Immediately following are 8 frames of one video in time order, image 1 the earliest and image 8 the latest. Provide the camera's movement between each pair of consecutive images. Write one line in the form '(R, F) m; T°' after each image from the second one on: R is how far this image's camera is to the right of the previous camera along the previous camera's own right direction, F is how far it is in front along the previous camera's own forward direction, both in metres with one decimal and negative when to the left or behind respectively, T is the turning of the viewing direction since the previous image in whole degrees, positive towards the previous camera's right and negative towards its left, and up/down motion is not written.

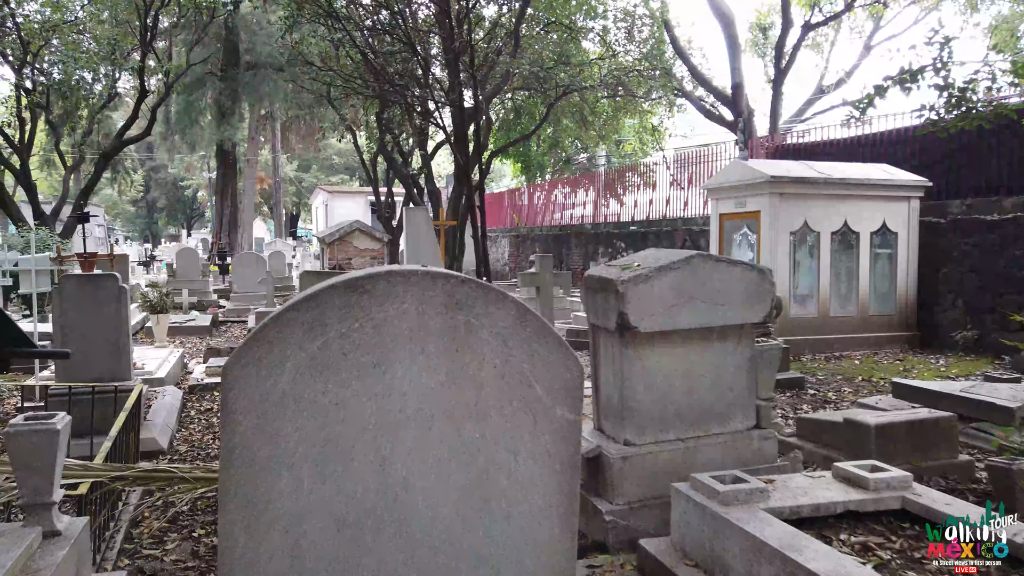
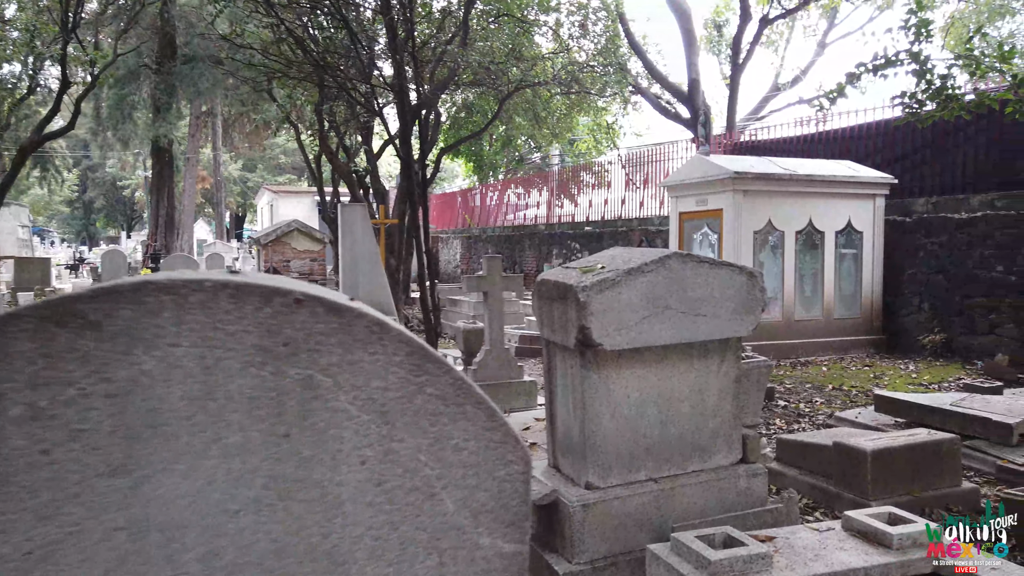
(+0.1, +0.7) m; +3°
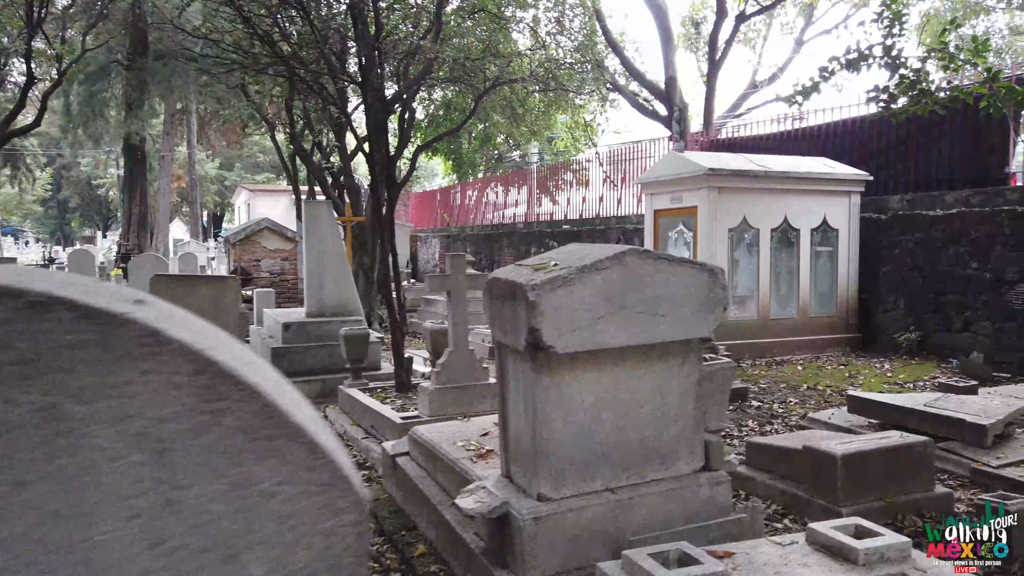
(+0.1, +0.2) m; +1°
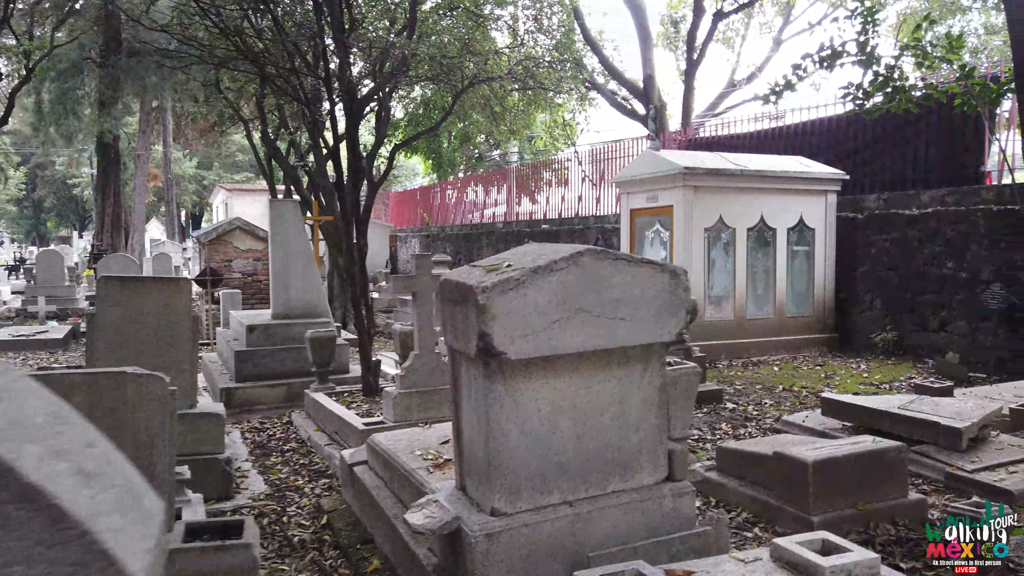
(+0.1, +0.2) m; +1°
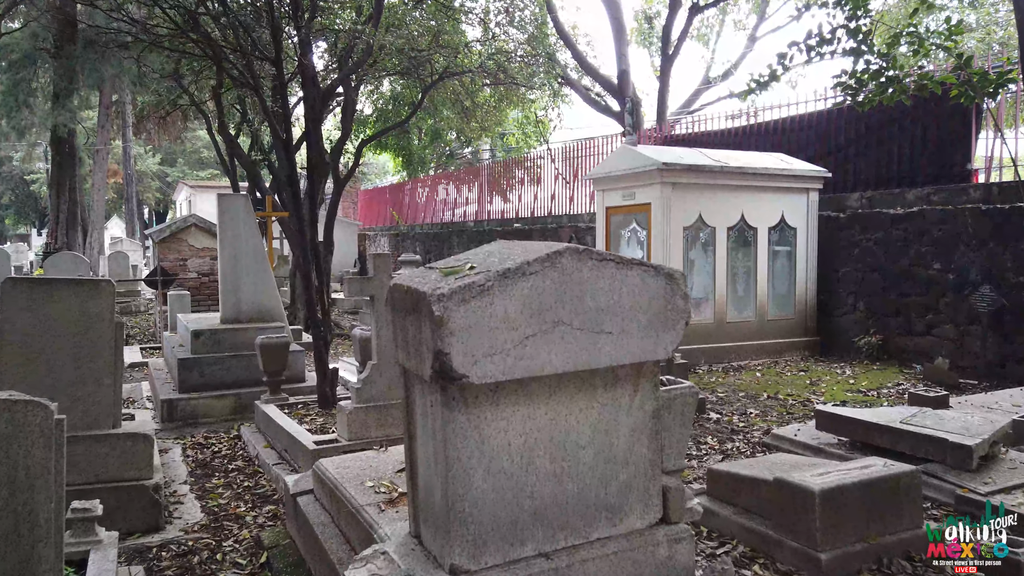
(0.0, +0.5) m; +2°
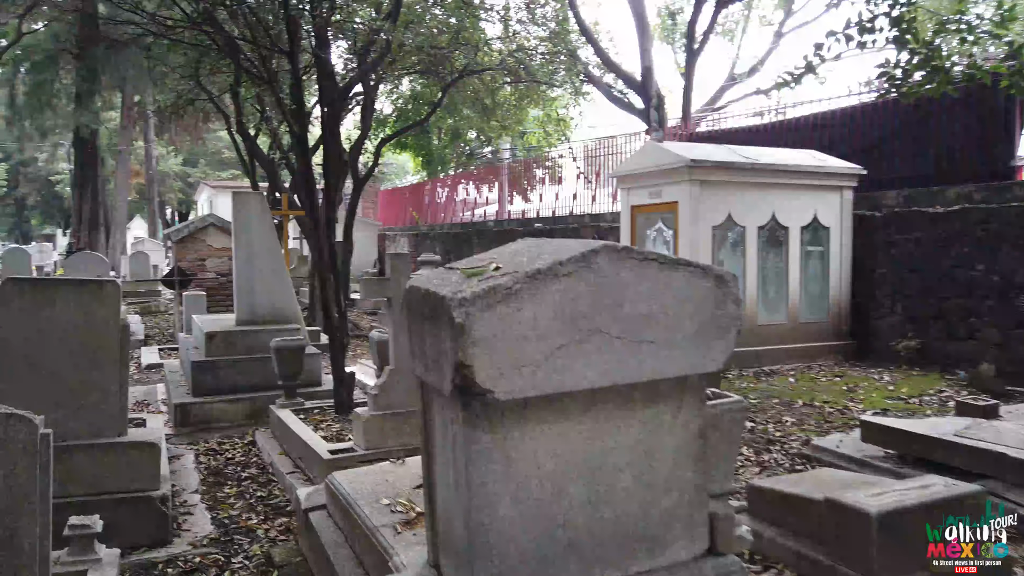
(0.0, +0.3) m; -1°
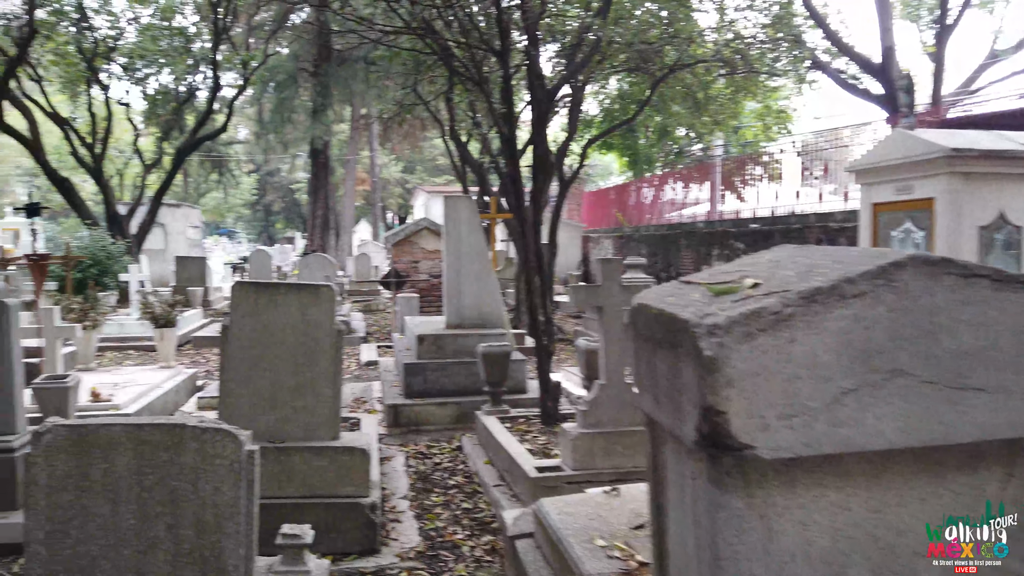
(-0.1, +0.4) m; -15°
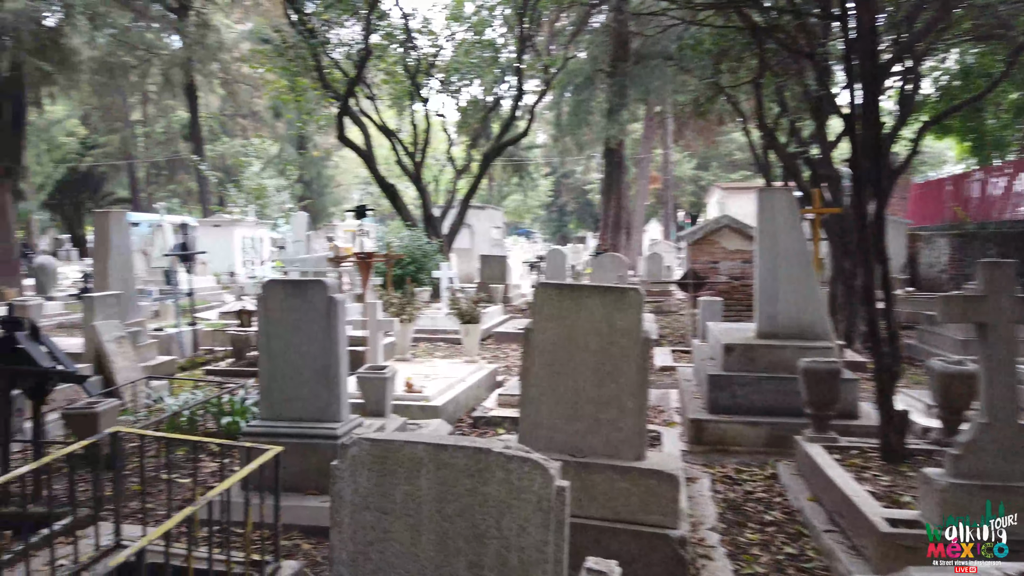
(-0.2, +0.4) m; -21°
